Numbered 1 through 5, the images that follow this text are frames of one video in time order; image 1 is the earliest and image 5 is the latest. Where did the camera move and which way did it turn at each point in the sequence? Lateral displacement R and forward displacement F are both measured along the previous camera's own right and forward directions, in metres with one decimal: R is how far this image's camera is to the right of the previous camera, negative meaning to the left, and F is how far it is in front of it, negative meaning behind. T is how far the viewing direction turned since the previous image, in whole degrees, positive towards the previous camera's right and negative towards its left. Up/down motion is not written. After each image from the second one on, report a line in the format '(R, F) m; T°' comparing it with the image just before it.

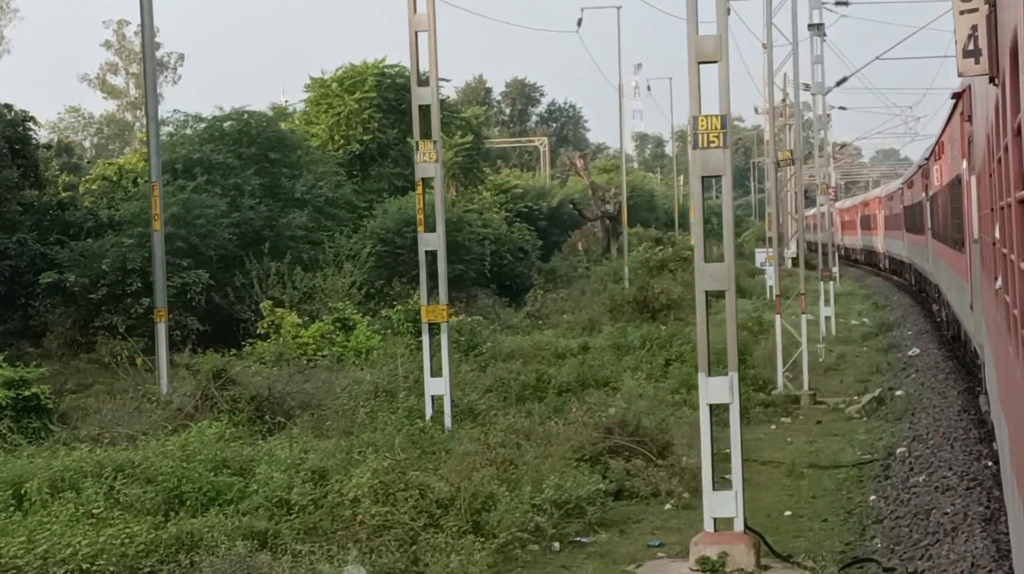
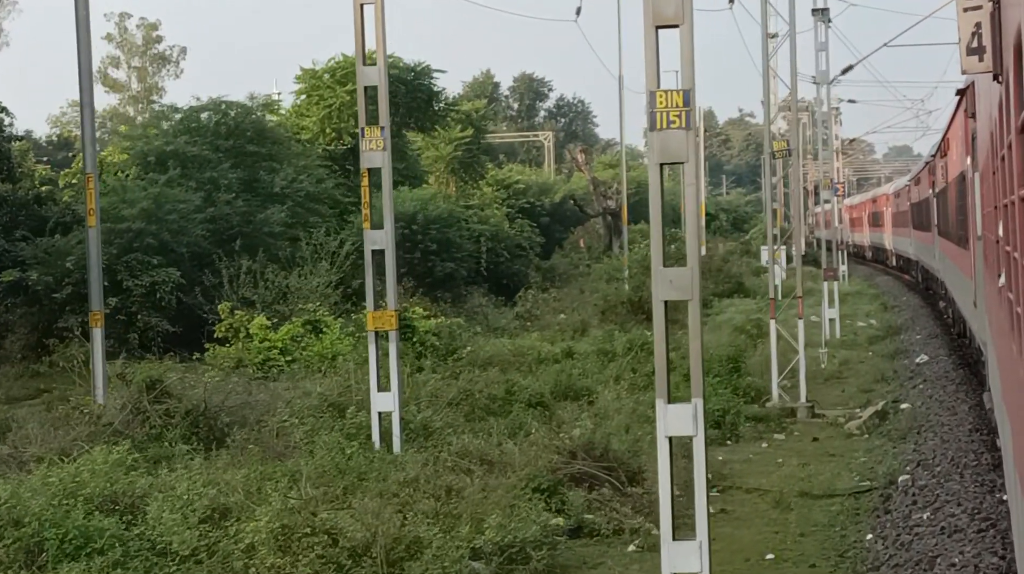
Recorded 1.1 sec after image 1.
(+0.4, +1.6) m; 0°
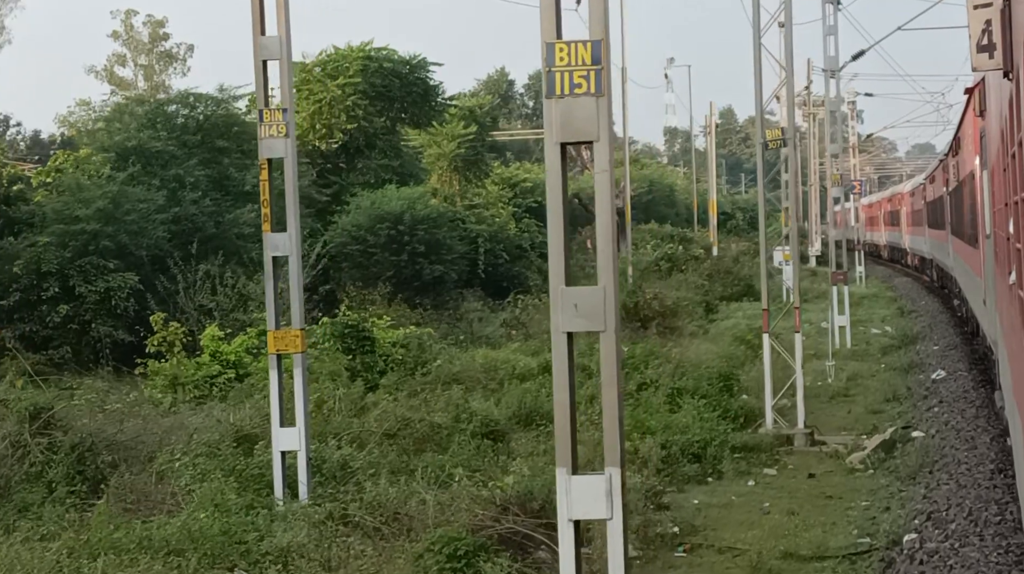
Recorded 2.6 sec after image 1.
(+0.6, +2.3) m; -1°
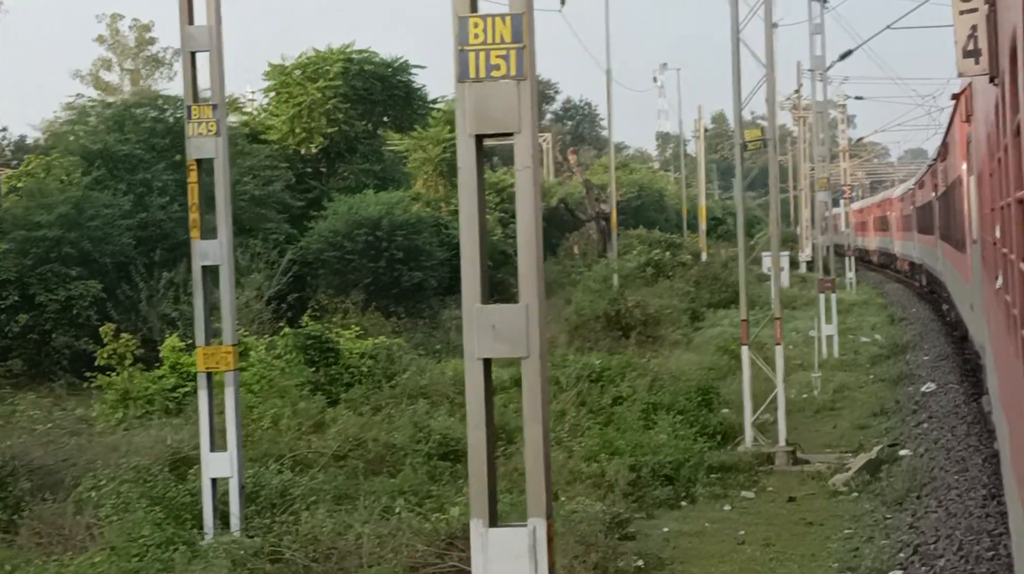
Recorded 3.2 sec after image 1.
(+0.3, +0.9) m; 0°
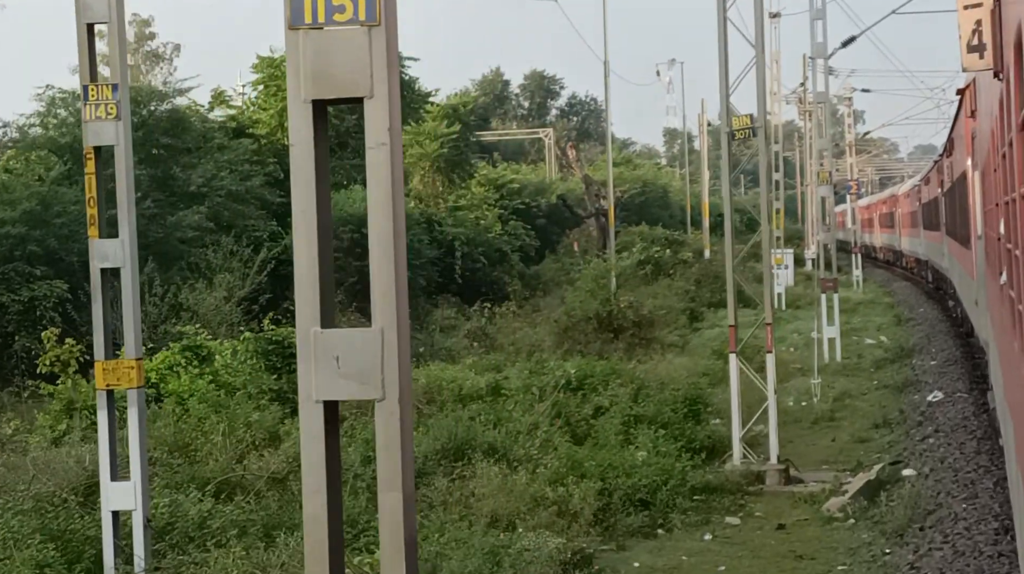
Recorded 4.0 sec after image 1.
(+0.3, +1.3) m; 0°
